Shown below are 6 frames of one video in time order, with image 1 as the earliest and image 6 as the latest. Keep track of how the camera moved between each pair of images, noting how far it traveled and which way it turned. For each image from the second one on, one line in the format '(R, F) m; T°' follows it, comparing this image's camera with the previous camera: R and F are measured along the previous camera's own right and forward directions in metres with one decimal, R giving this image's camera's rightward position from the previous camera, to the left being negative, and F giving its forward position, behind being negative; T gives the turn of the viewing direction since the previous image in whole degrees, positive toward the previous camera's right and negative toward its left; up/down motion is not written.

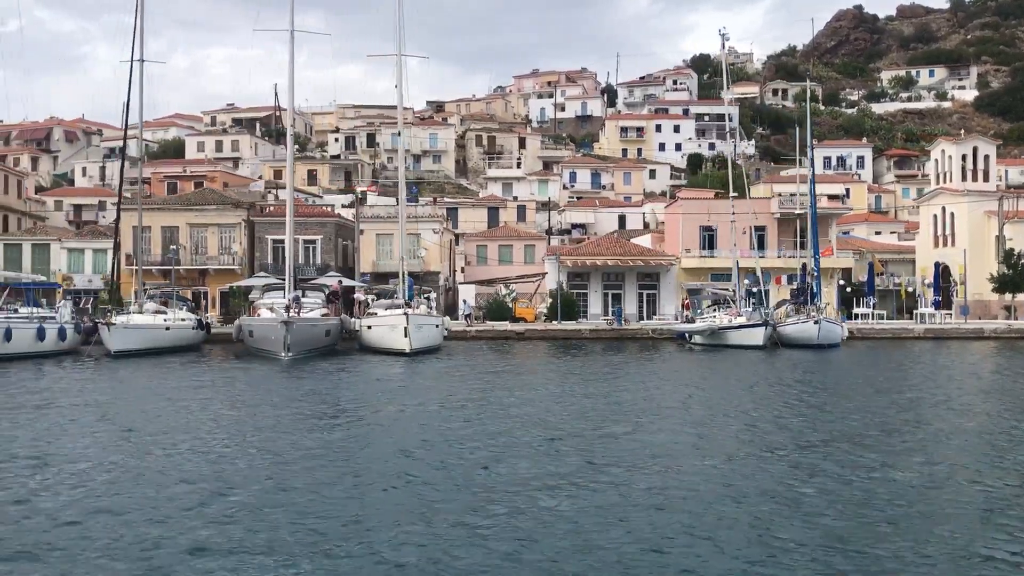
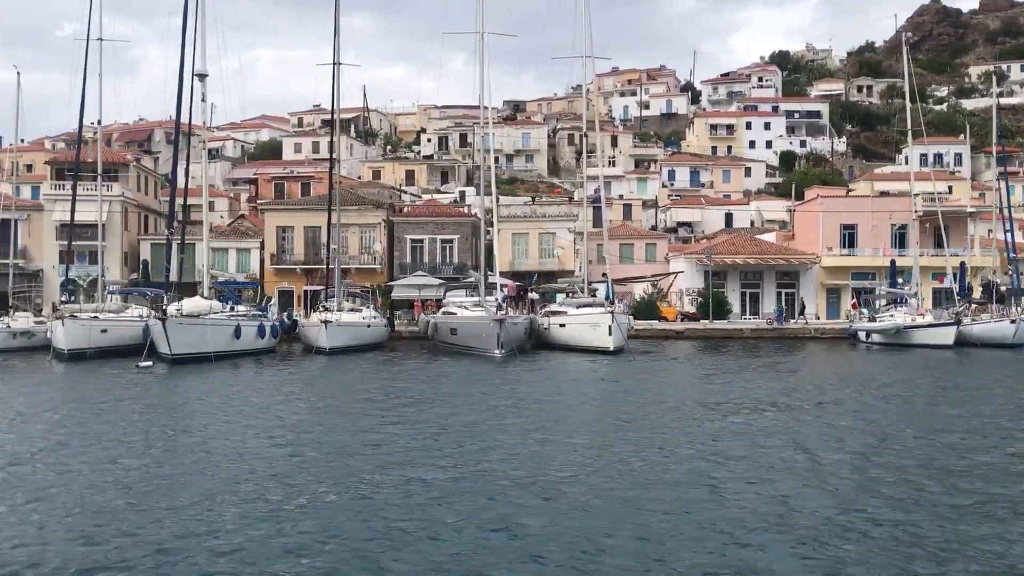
(-6.6, -0.3) m; -2°
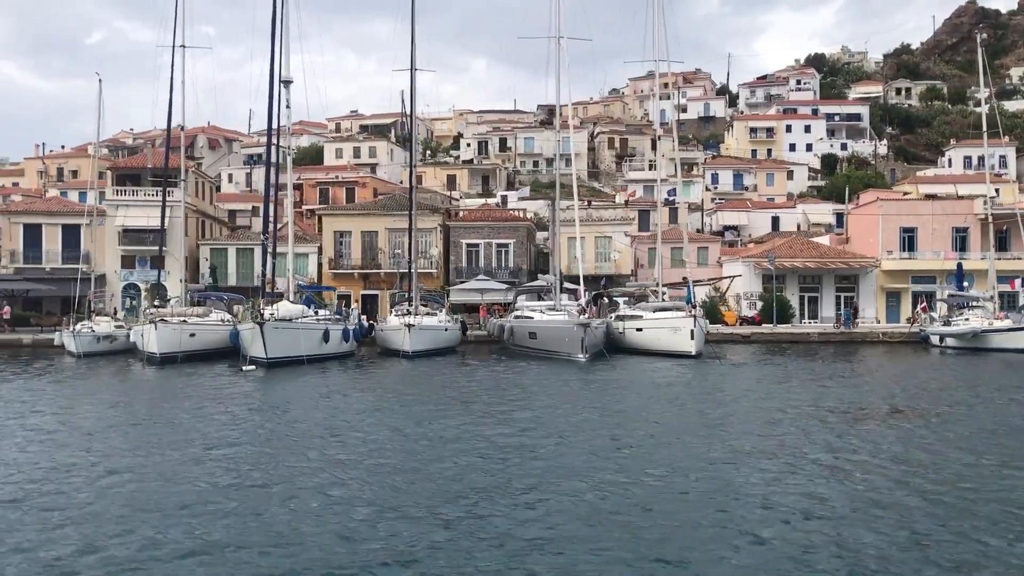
(-2.4, 0.0) m; -1°
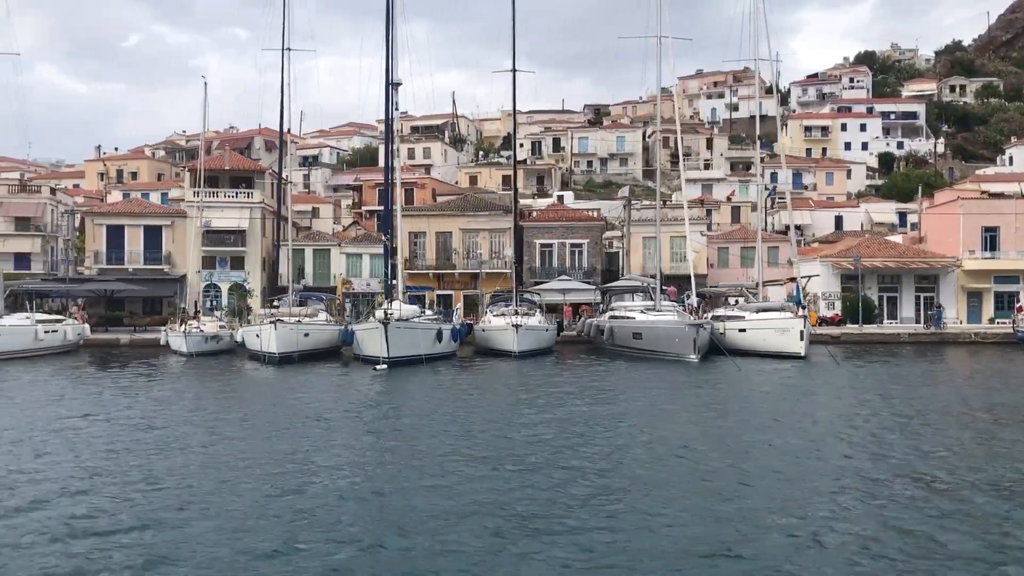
(-3.1, -0.1) m; -2°
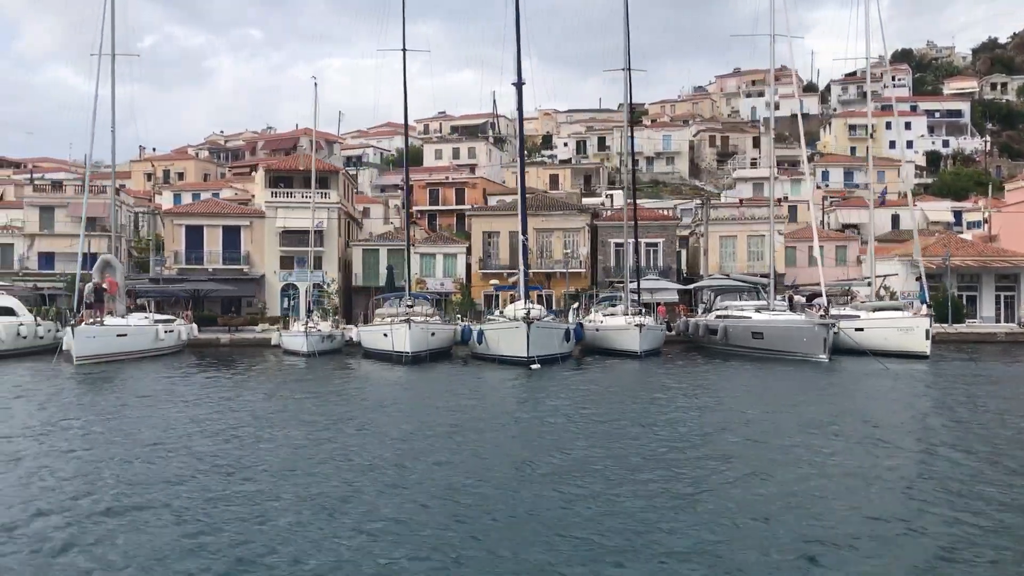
(-4.5, +0.1) m; -1°
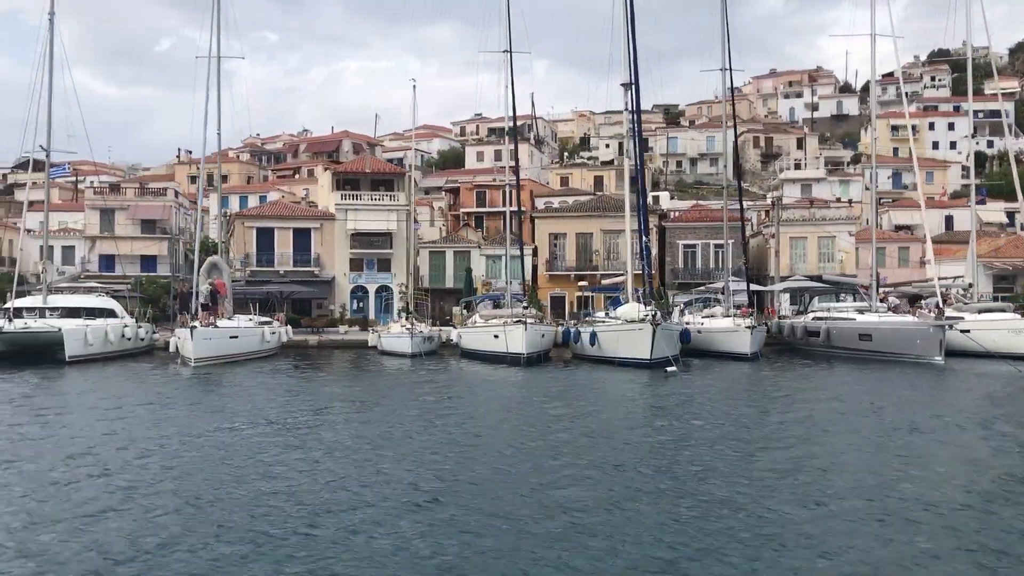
(-3.8, +0.1) m; -1°
